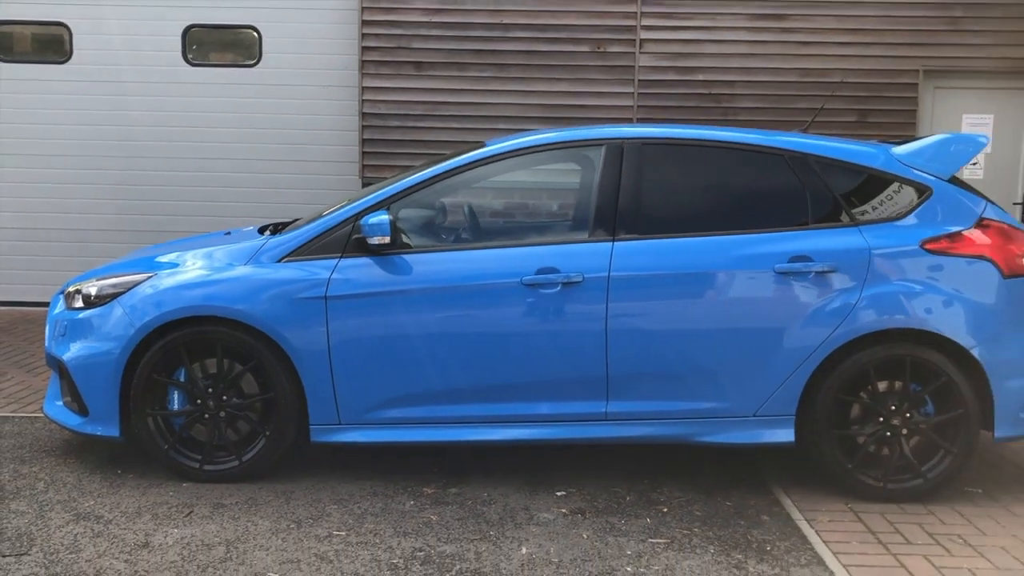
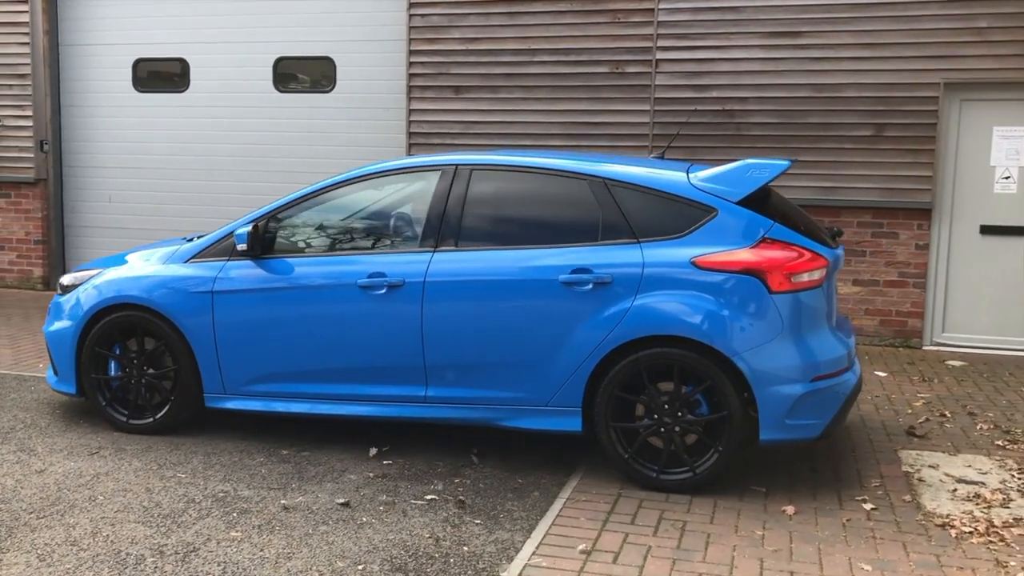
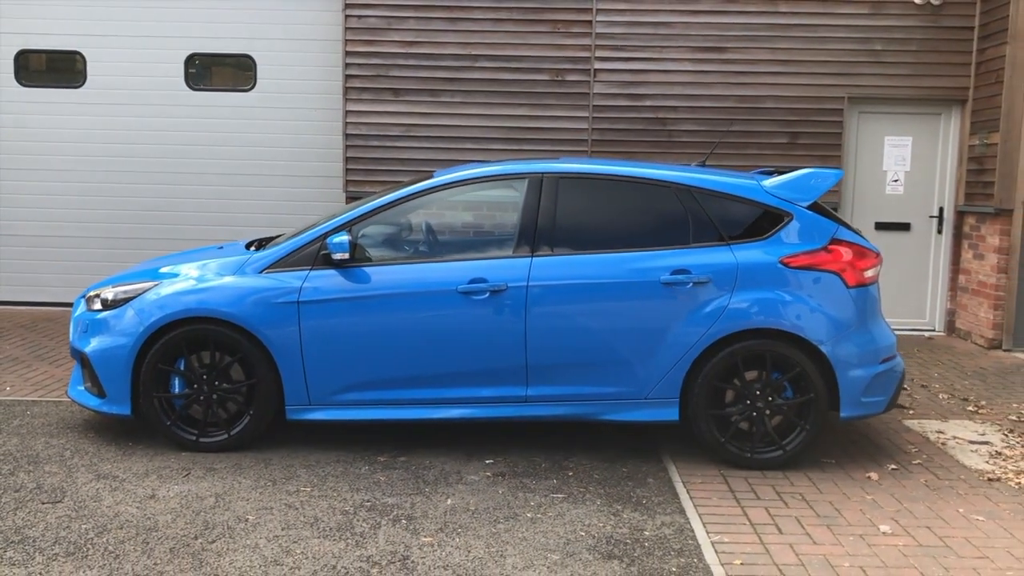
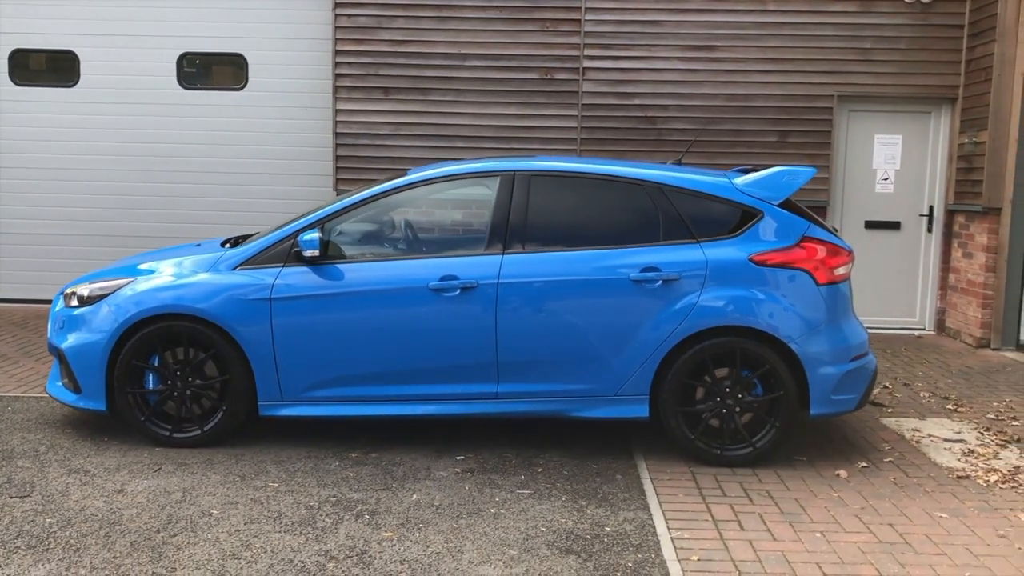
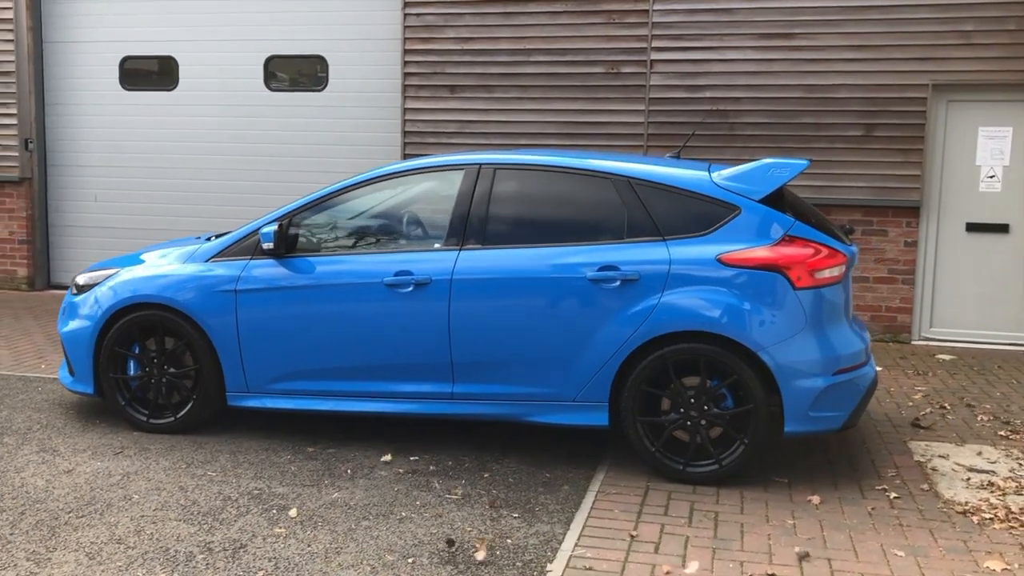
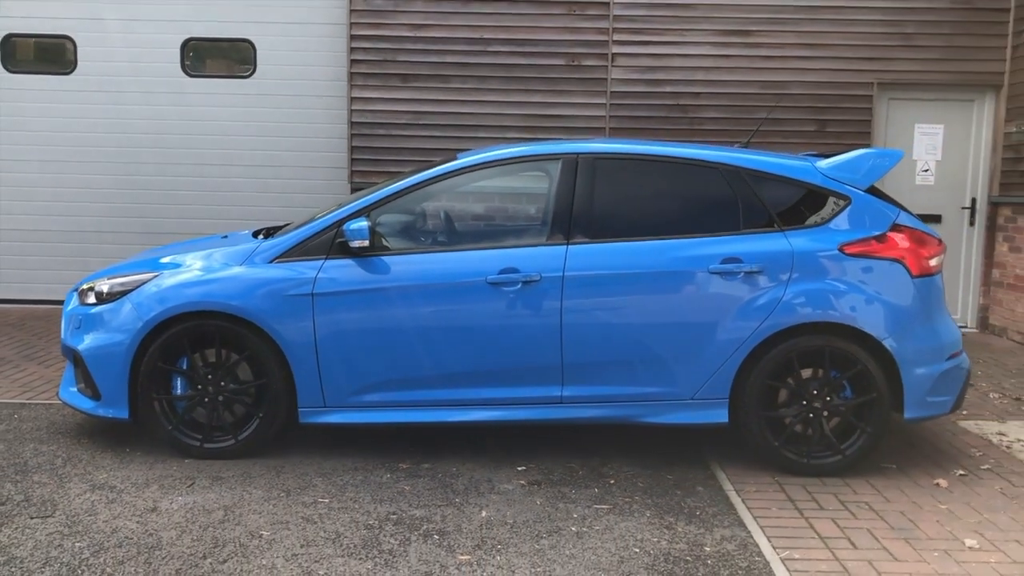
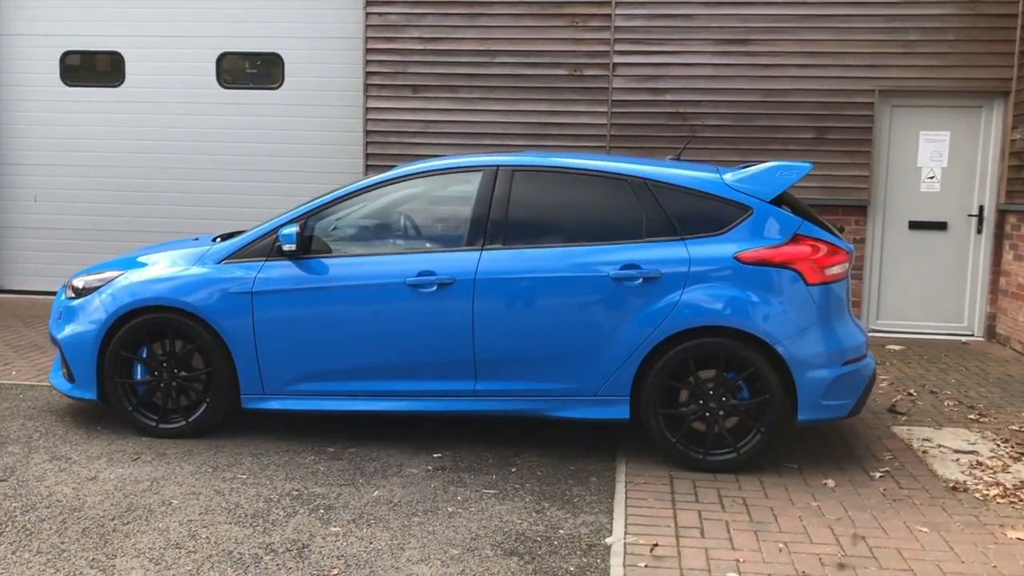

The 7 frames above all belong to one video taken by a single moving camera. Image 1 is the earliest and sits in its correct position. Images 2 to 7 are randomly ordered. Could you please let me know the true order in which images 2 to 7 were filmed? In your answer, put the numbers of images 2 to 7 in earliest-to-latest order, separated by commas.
6, 3, 4, 7, 5, 2
